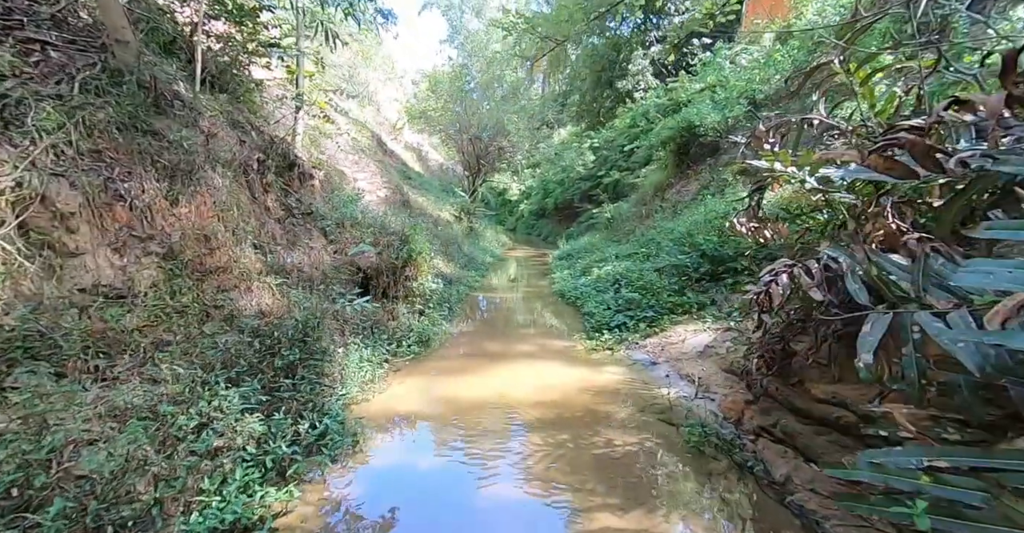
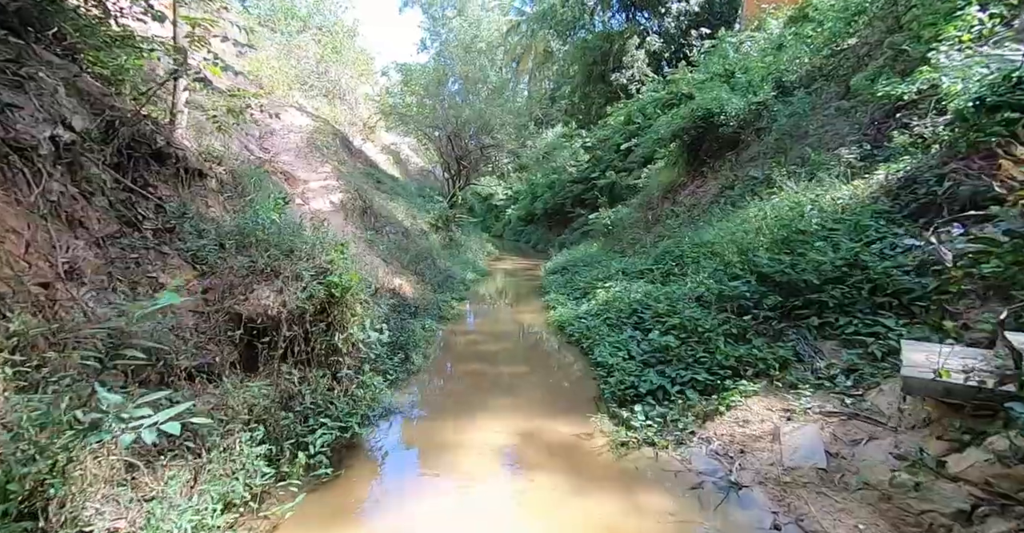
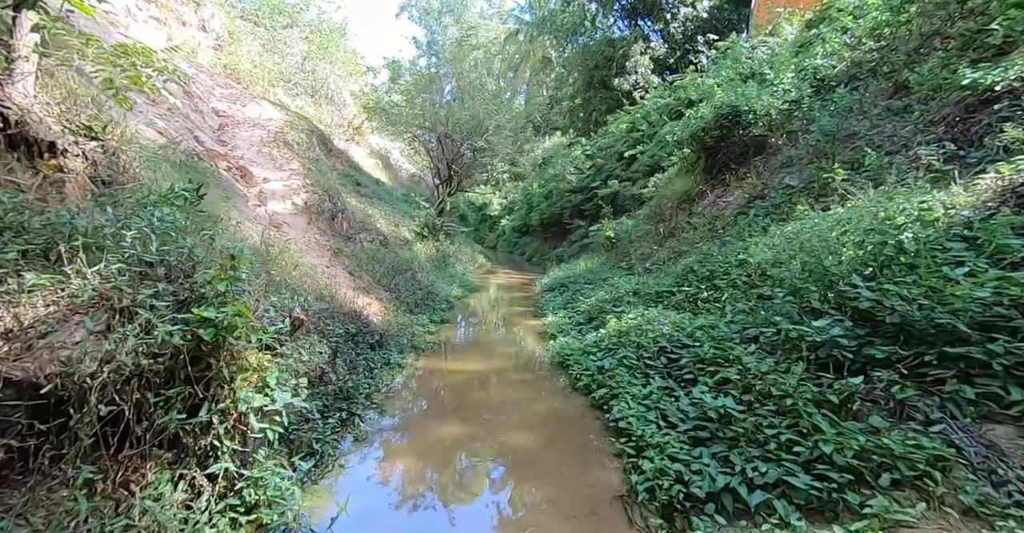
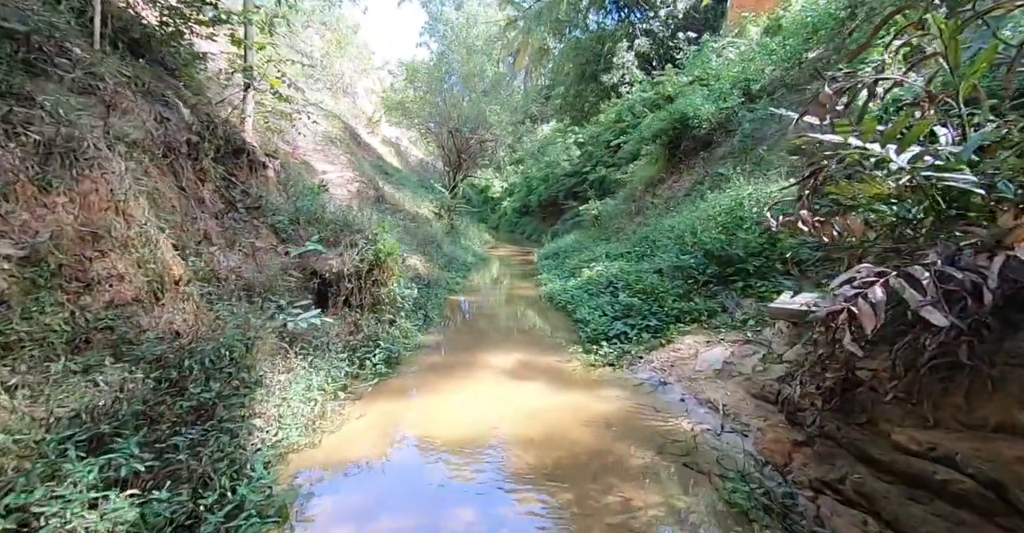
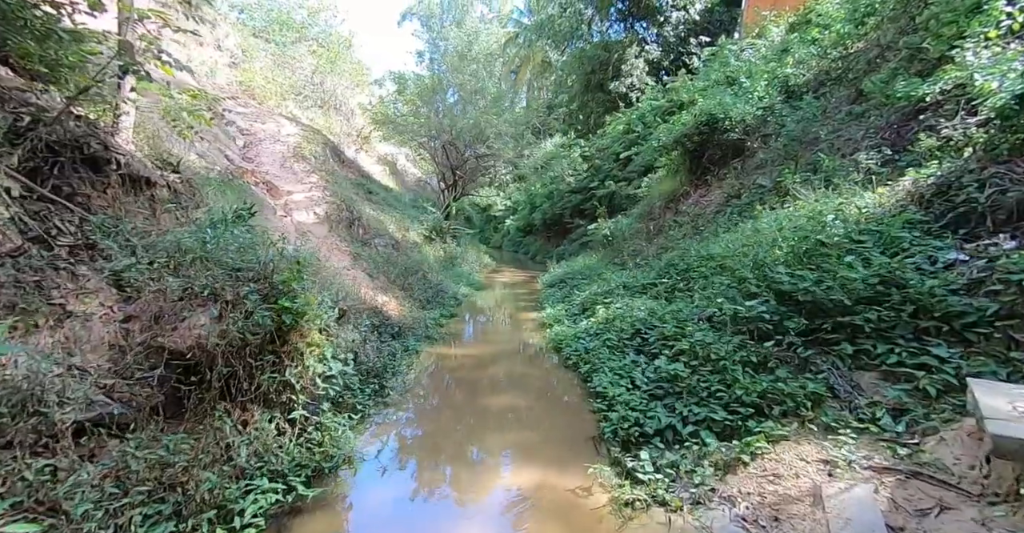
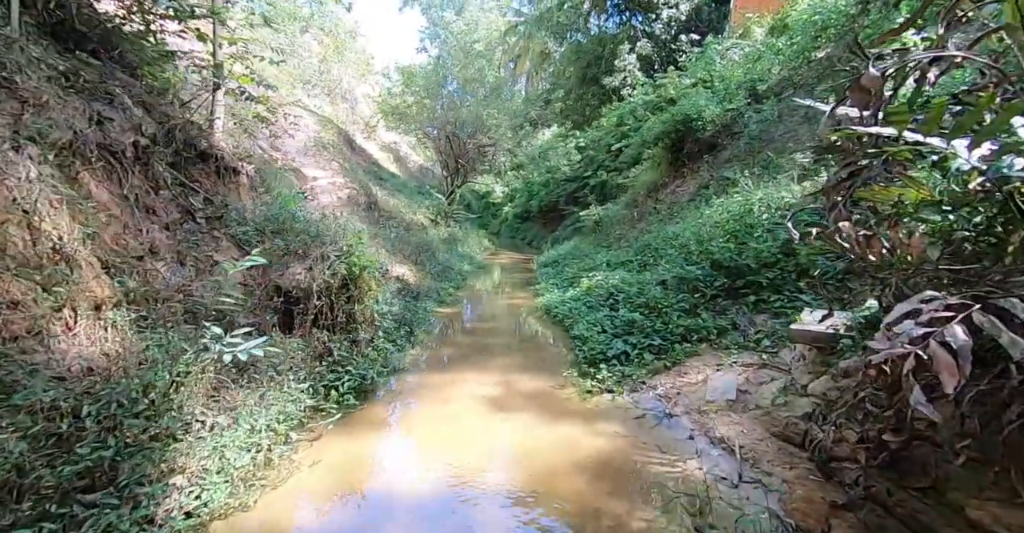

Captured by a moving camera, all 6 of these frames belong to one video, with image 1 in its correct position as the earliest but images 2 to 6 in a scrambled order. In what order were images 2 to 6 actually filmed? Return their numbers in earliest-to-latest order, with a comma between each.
4, 6, 2, 5, 3
